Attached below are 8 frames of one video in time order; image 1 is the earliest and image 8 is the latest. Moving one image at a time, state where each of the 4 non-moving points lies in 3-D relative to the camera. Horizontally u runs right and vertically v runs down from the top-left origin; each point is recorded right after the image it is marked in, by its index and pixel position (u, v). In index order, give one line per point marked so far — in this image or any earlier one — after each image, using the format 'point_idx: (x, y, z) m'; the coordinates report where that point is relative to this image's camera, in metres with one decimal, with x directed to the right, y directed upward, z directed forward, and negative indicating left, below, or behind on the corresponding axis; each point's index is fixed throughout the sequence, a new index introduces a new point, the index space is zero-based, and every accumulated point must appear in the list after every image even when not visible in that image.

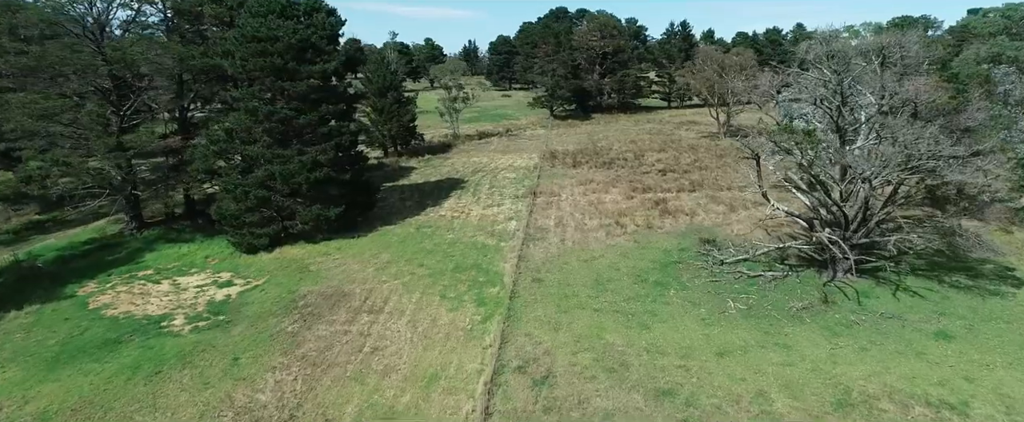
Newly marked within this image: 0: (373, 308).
0: (-4.1, -2.9, +17.2) m
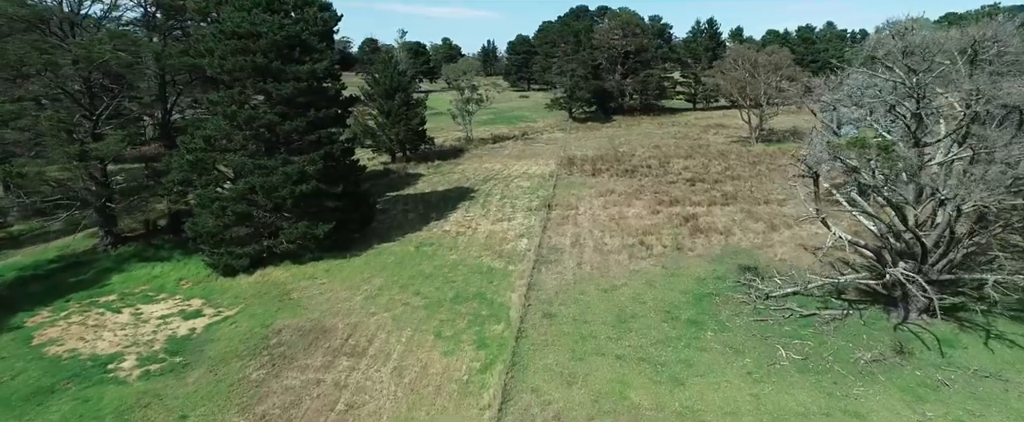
0: (-3.9, -3.5, +14.7) m
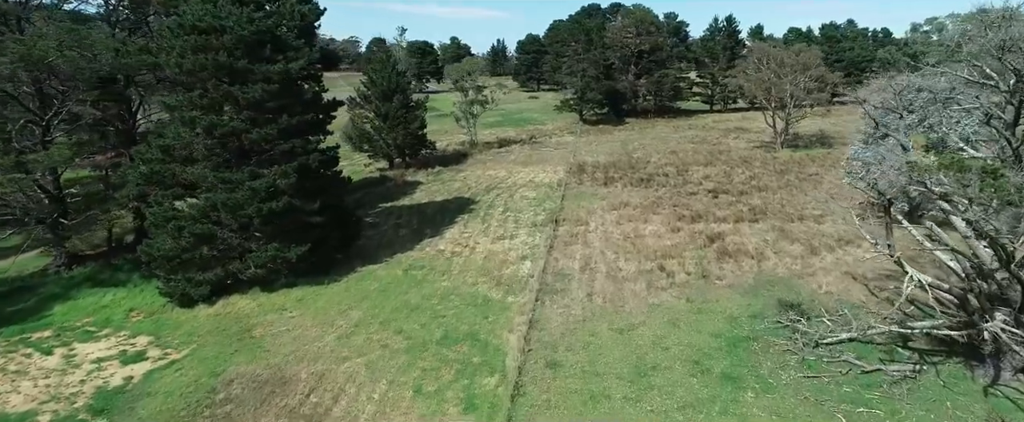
0: (-4.0, -4.1, +12.1) m
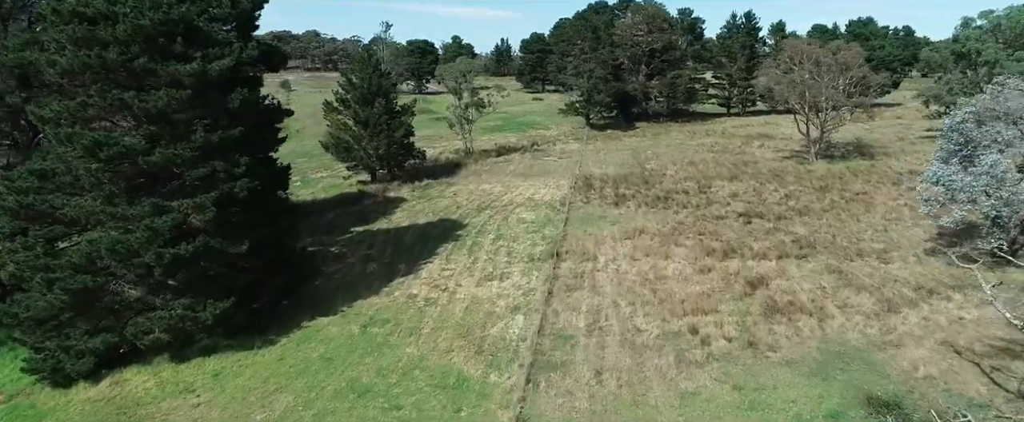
0: (-4.5, -5.1, +7.8) m
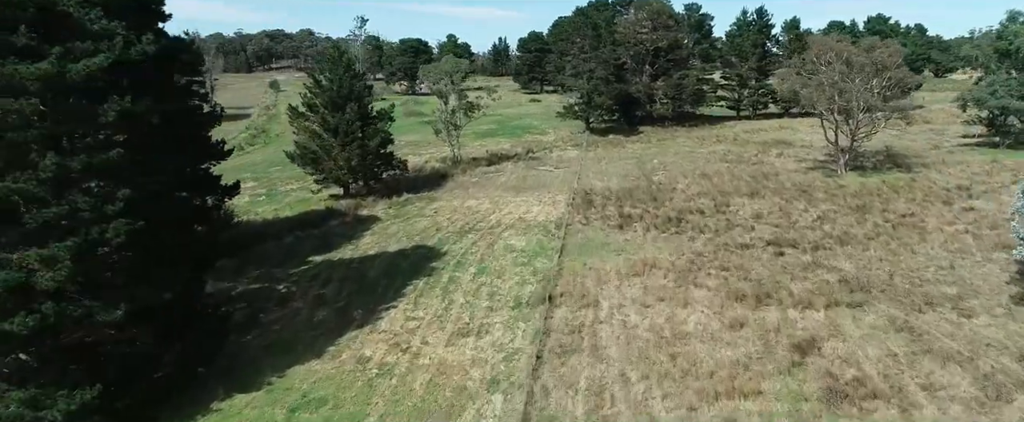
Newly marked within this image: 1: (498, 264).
0: (-4.9, -6.1, +3.9) m
1: (-0.5, -1.7, +19.7) m
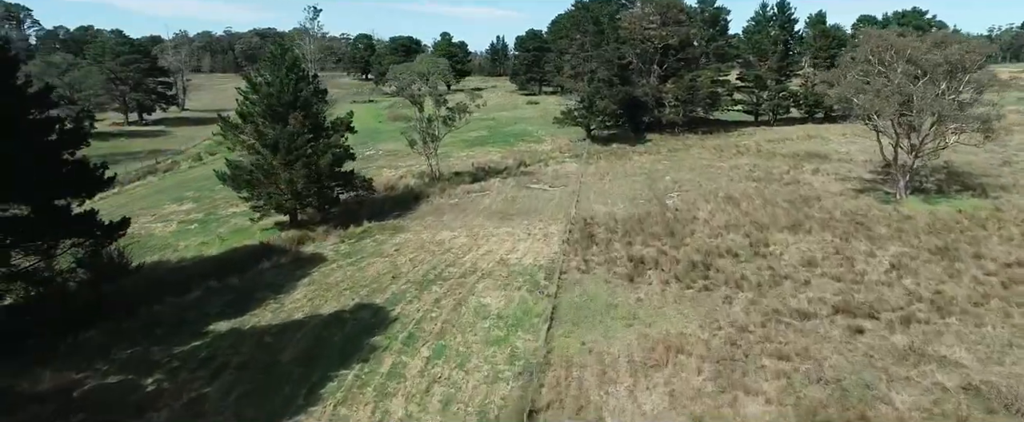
0: (-5.7, -7.5, -1.6) m
1: (-1.2, -3.1, +14.2) m
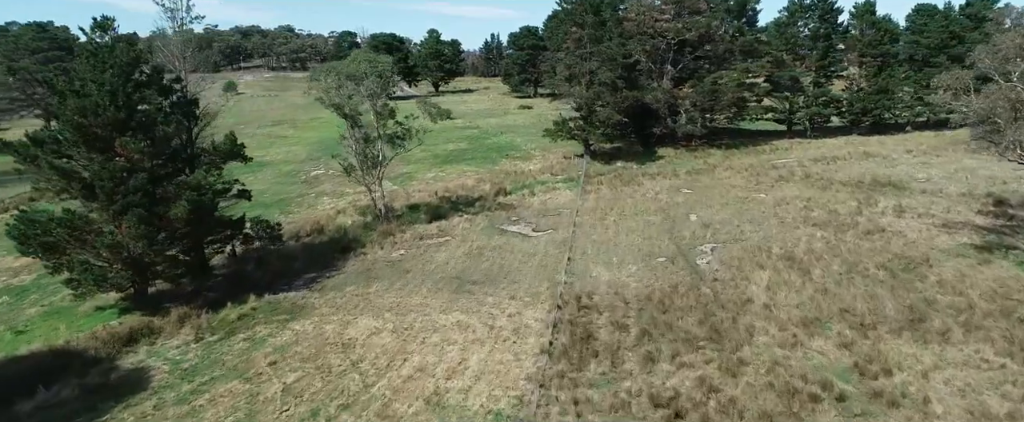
0: (-6.9, -9.5, -10.0) m
1: (-2.4, -5.1, +5.8) m
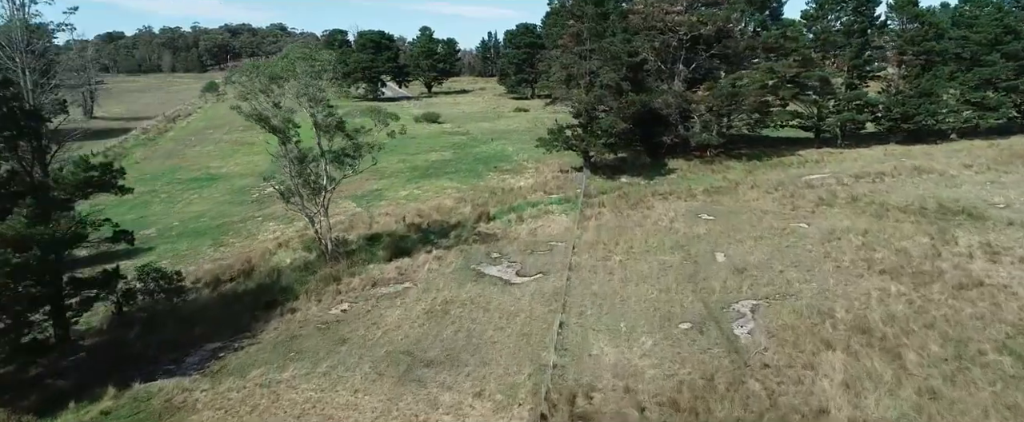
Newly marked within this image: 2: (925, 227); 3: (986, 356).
0: (-7.7, -10.7, -15.0) m
1: (-3.1, -6.3, +0.7) m
2: (+13.3, -0.5, +19.1) m
3: (+9.4, -2.8, +11.5) m
